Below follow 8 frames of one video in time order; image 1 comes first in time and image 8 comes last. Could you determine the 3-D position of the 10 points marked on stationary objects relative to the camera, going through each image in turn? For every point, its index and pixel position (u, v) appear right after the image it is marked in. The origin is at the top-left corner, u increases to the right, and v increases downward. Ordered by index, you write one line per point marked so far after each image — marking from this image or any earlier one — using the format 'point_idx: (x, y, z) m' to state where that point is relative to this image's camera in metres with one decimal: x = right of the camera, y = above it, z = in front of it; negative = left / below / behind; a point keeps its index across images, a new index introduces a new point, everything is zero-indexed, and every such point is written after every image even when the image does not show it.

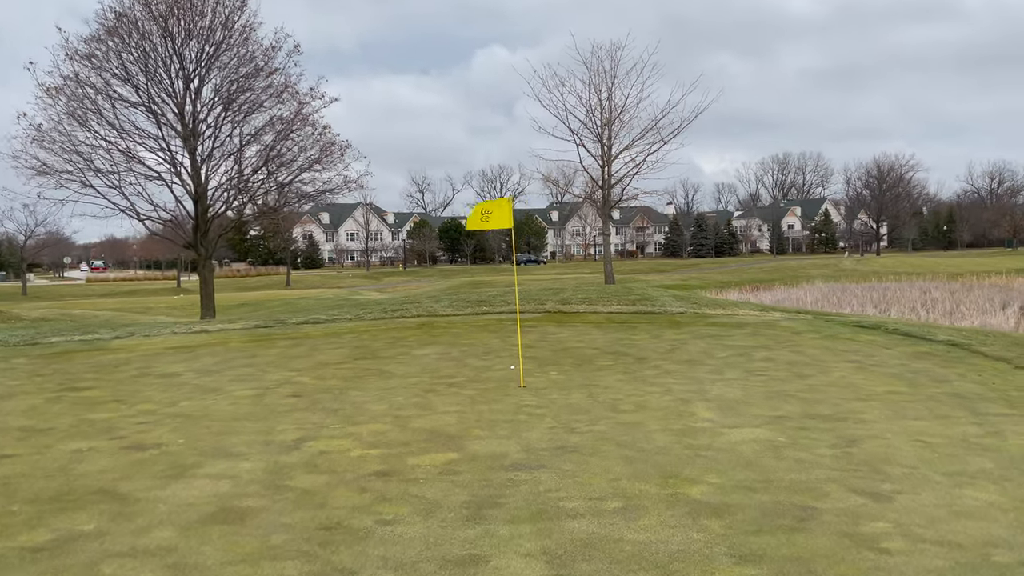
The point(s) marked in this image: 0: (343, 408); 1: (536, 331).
0: (-1.5, -1.1, +7.2) m
1: (+0.4, -0.7, +12.3) m
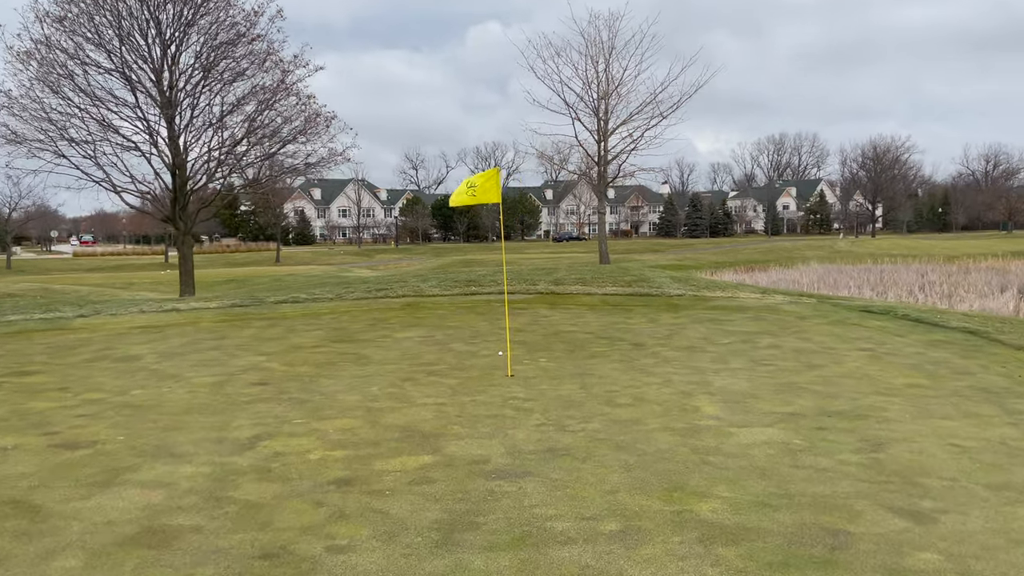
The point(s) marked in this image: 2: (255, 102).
0: (-1.6, -0.9, +6.5) m
1: (+0.2, -0.4, +11.7) m
2: (-6.2, +4.5, +19.3) m
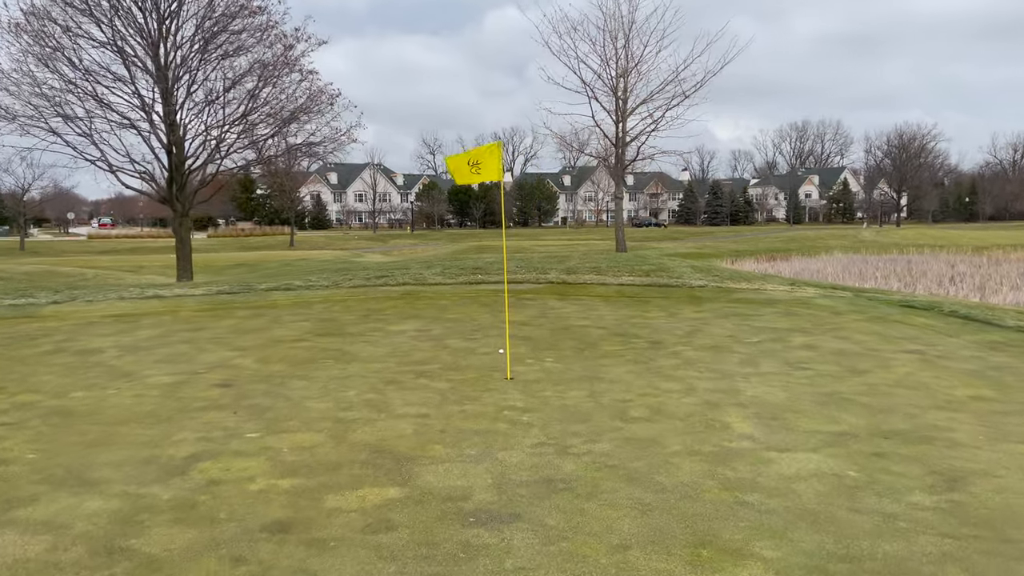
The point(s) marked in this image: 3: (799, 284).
0: (-1.7, -0.8, +5.6) m
1: (+0.3, -0.3, +10.7) m
2: (-5.9, +4.8, +18.4) m
3: (+4.7, +0.1, +13.2) m
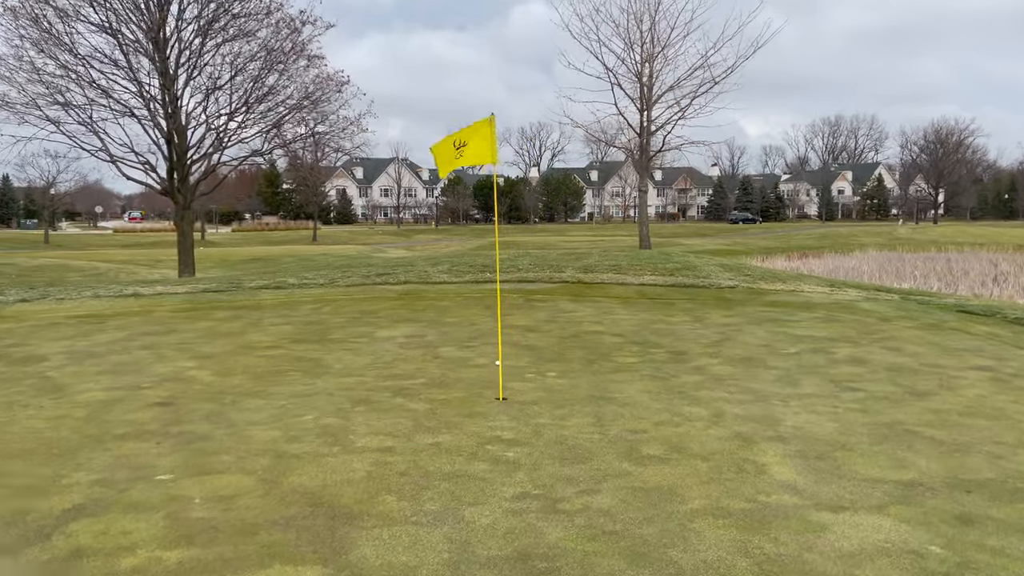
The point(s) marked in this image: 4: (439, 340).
0: (-1.7, -0.8, +4.7) m
1: (+0.4, -0.3, +9.7) m
2: (-5.5, +4.9, +17.6) m
3: (+4.9, 0.0, +12.0) m
4: (-0.7, -0.5, +7.8) m
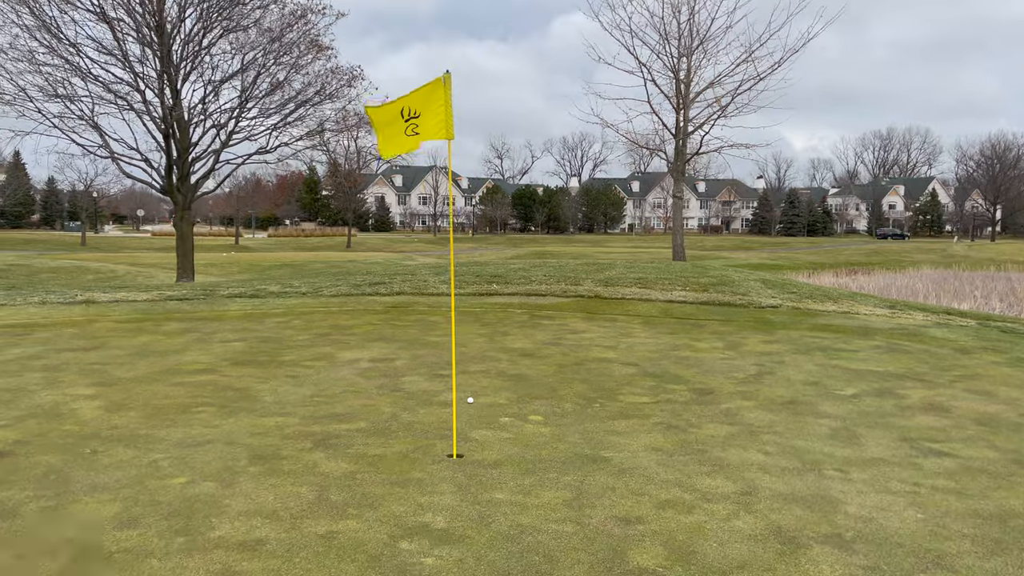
0: (-2.0, -0.9, +3.3) m
1: (+0.4, -0.4, +8.2) m
2: (-5.0, +4.8, +16.4) m
3: (+5.0, -0.2, +10.3) m
4: (-0.8, -0.6, +6.4) m
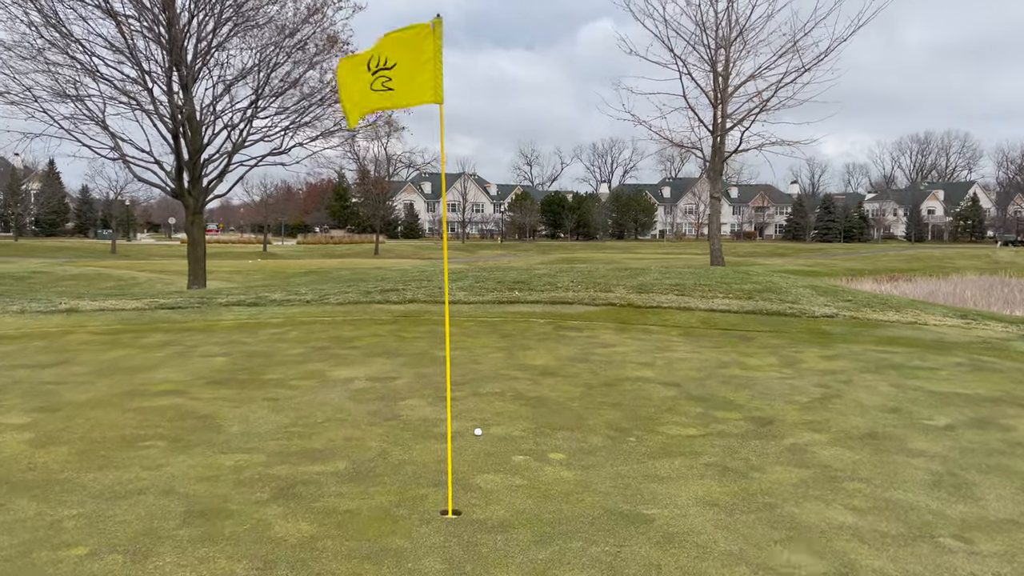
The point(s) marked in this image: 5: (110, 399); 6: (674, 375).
0: (-2.0, -0.9, +2.4) m
1: (+0.6, -0.5, +7.2) m
2: (-4.5, +4.6, +15.7) m
3: (+5.3, -0.3, +9.2) m
4: (-0.7, -0.7, +5.5) m
5: (-2.5, -0.7, +5.0) m
6: (+1.2, -0.6, +6.0) m
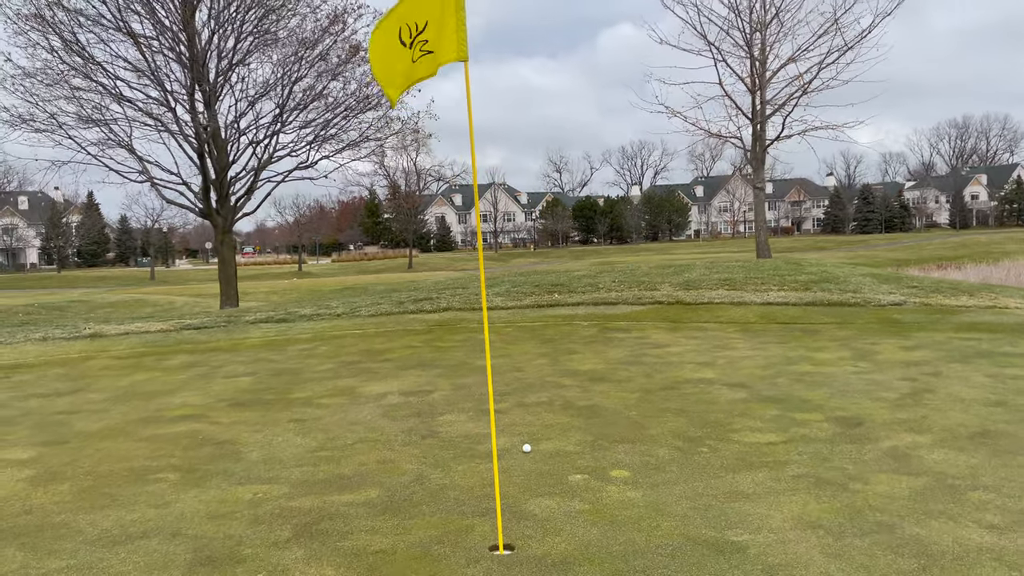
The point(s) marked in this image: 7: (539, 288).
0: (-1.8, -1.0, +2.0) m
1: (+1.0, -0.5, +6.7) m
2: (-4.0, +4.3, +15.4) m
3: (+5.7, -0.1, +8.4) m
4: (-0.4, -0.7, +5.0) m
5: (-2.2, -0.8, +4.5) m
6: (+1.6, -0.6, +5.5) m
7: (+0.4, 0.0, +10.7) m
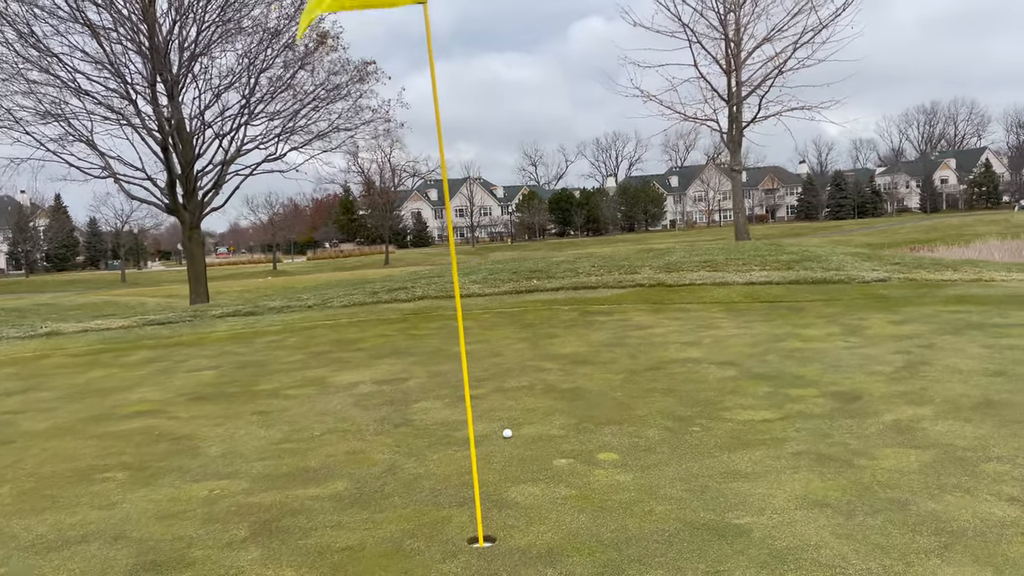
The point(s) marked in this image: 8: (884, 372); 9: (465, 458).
0: (-1.9, -0.9, +1.7) m
1: (+0.8, -0.3, +6.5) m
2: (-4.5, +4.4, +15.0) m
3: (+5.5, +0.2, +8.3) m
4: (-0.5, -0.6, +4.7) m
5: (-2.3, -0.7, +4.2) m
6: (+1.4, -0.4, +5.2) m
7: (+0.1, +0.2, +10.4) m
8: (+2.1, -0.5, +4.5) m
9: (-0.2, -0.7, +3.4) m
